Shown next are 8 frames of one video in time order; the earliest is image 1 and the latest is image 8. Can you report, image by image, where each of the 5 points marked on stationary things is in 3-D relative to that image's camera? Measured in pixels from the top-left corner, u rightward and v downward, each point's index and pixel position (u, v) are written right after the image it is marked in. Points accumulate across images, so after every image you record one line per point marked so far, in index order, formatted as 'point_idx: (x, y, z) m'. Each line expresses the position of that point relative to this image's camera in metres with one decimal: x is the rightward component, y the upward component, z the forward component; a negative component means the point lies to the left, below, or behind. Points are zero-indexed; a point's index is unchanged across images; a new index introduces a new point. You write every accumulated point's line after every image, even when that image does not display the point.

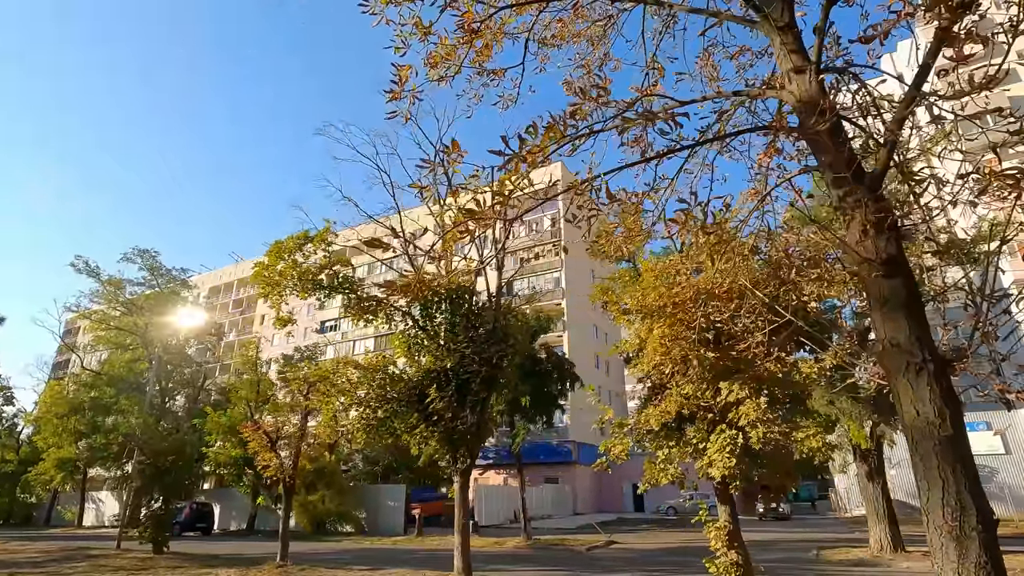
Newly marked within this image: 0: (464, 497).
0: (-0.9, -3.9, +11.3) m
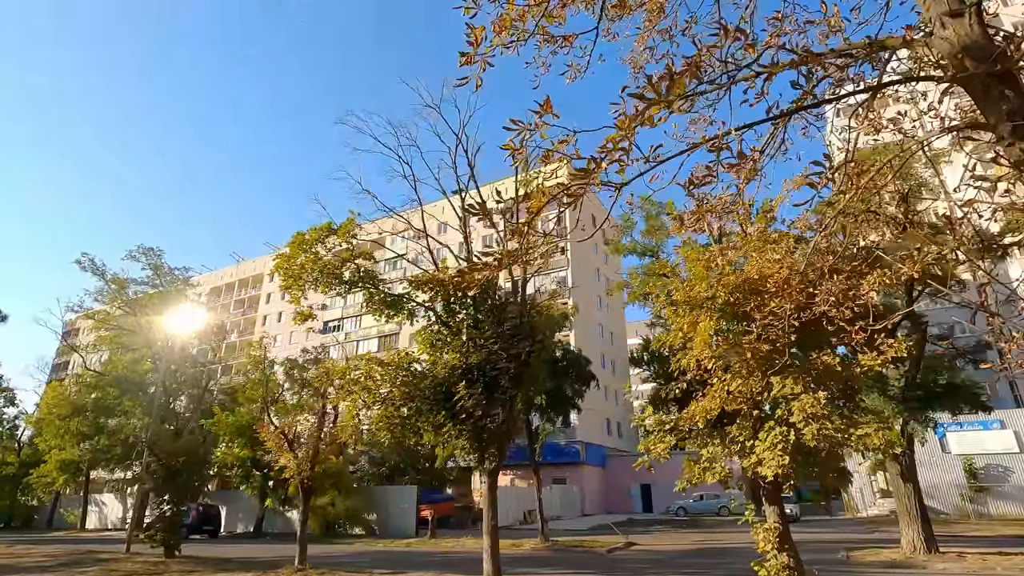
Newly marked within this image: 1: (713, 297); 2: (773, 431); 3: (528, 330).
0: (-0.3, -3.8, +11.0) m
1: (+2.7, -0.1, +8.1) m
2: (+3.4, -1.9, +7.9) m
3: (+0.3, -0.8, +11.6) m
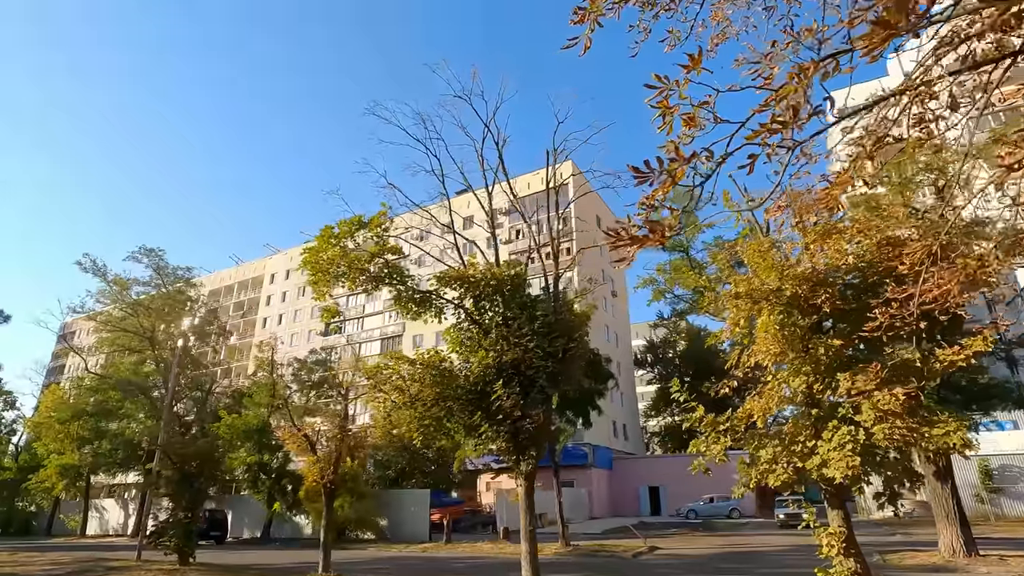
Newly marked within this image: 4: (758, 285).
0: (+0.3, -3.7, +10.5) m
1: (+3.4, 0.0, +7.7) m
2: (+4.0, -1.8, +7.5) m
3: (+0.9, -0.8, +11.2) m
4: (+3.2, +0.1, +7.8) m
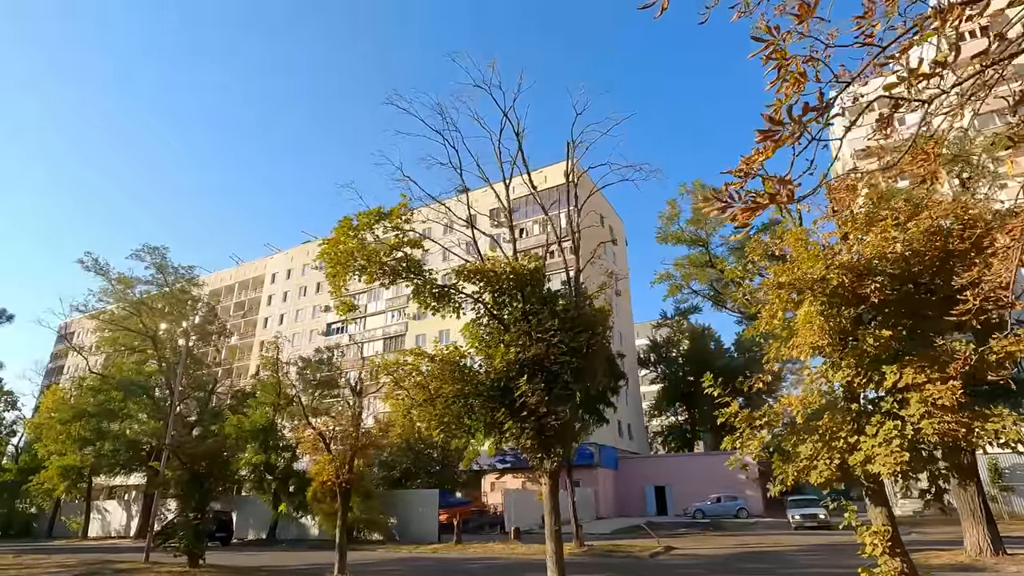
0: (+0.7, -3.6, +10.3) m
1: (+3.8, +0.1, +7.5) m
2: (+4.4, -1.6, +7.2) m
3: (+1.3, -0.6, +11.0) m
4: (+3.6, +0.2, +7.5) m
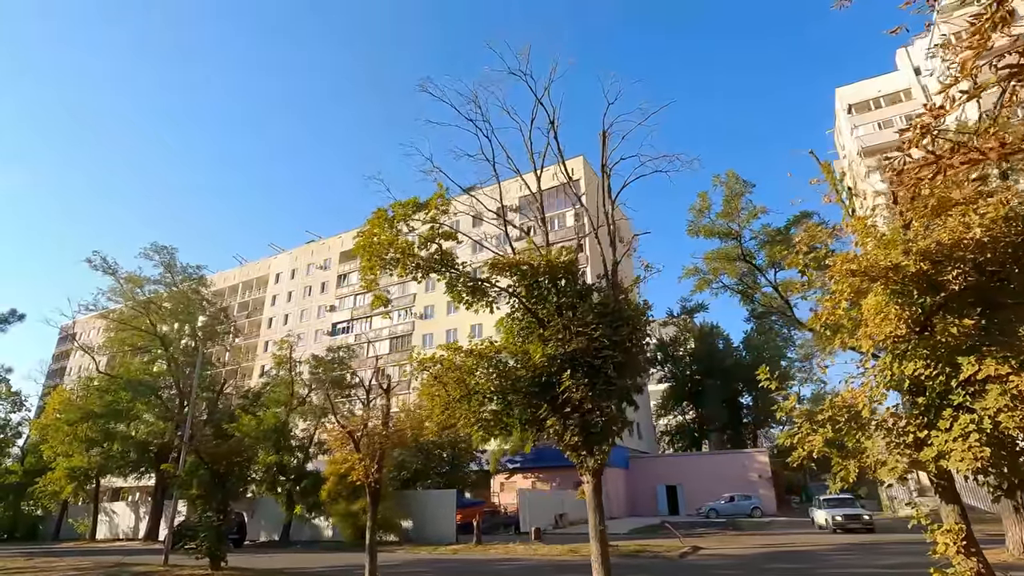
0: (+1.4, -3.5, +10.0) m
1: (+4.5, +0.2, +7.2) m
2: (+5.1, -1.5, +6.9) m
3: (+2.0, -0.5, +10.6) m
4: (+4.3, +0.3, +7.2) m
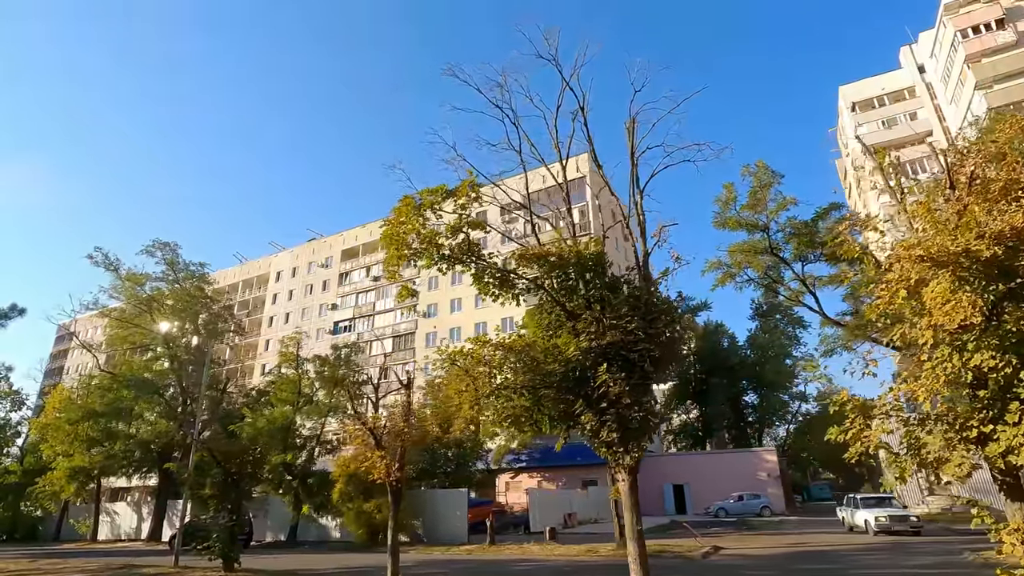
0: (+1.9, -3.3, +9.6) m
1: (+5.0, +0.4, +6.8) m
2: (+5.7, -1.3, +6.6) m
3: (+2.5, -0.4, +10.3) m
4: (+4.8, +0.5, +6.9) m
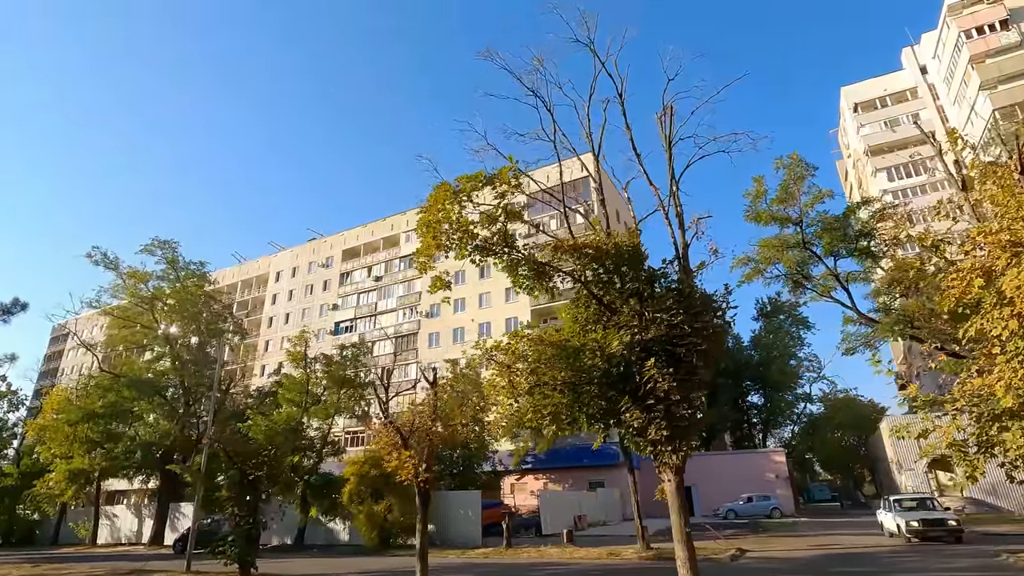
0: (+2.6, -3.2, +9.2) m
1: (+5.7, +0.5, +6.5) m
2: (+6.3, -1.2, +6.2) m
3: (+3.1, -0.2, +9.9) m
4: (+5.5, +0.6, +6.5) m
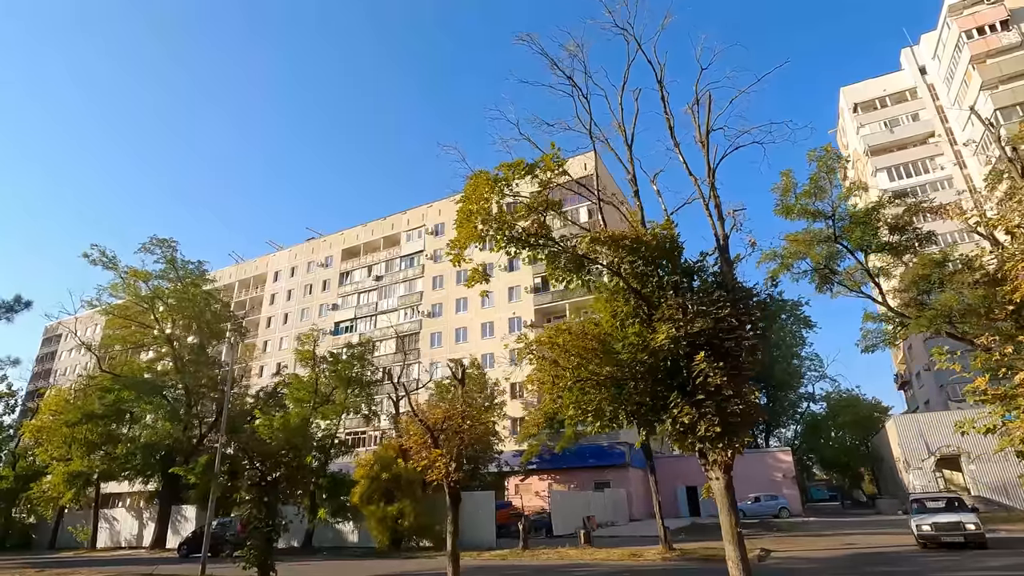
0: (+3.2, -3.1, +8.9) m
1: (+6.3, +0.7, +6.2) m
2: (+7.0, -1.1, +6.0) m
3: (+3.7, -0.1, +9.6) m
4: (+6.1, +0.7, +6.3) m
